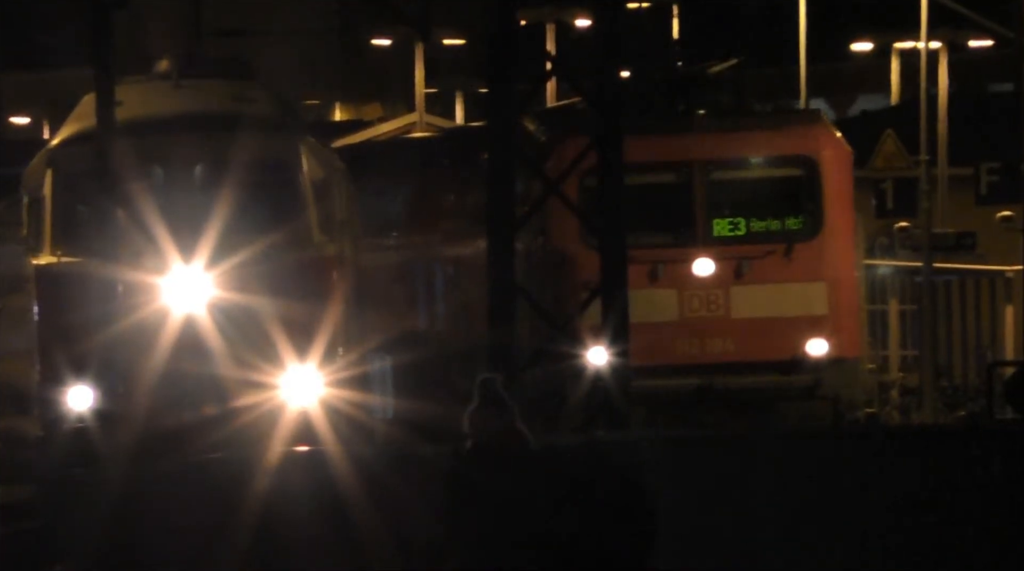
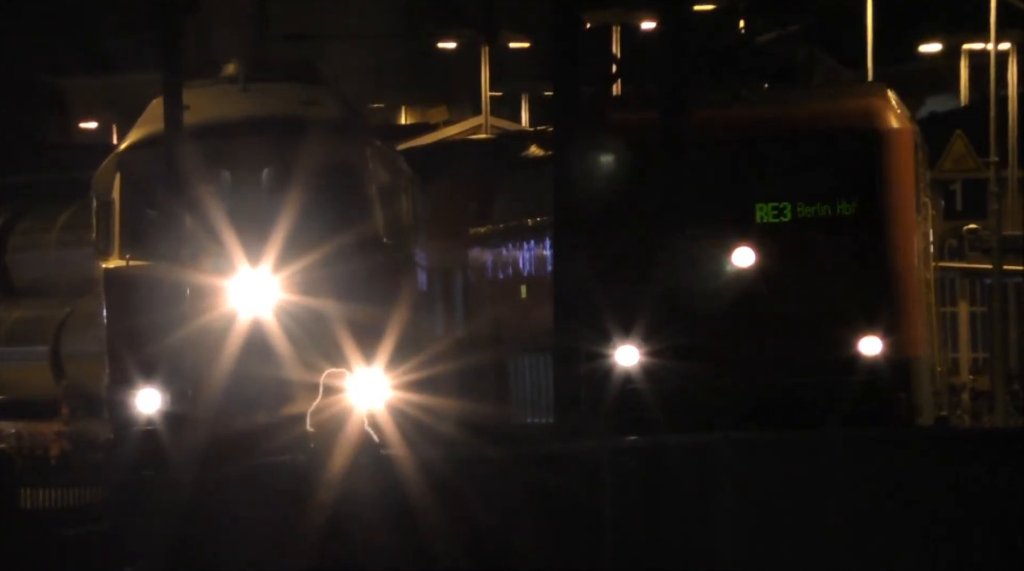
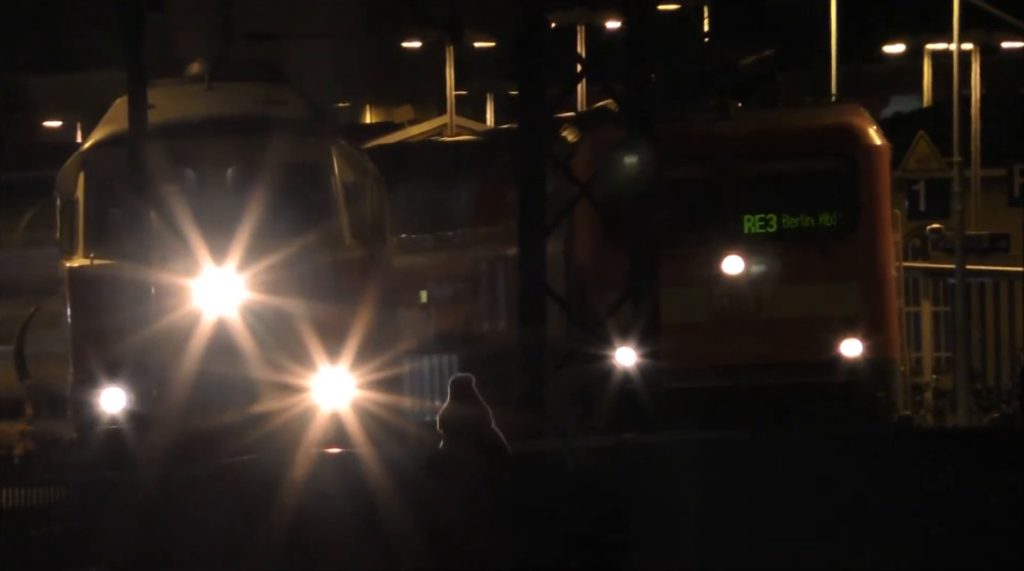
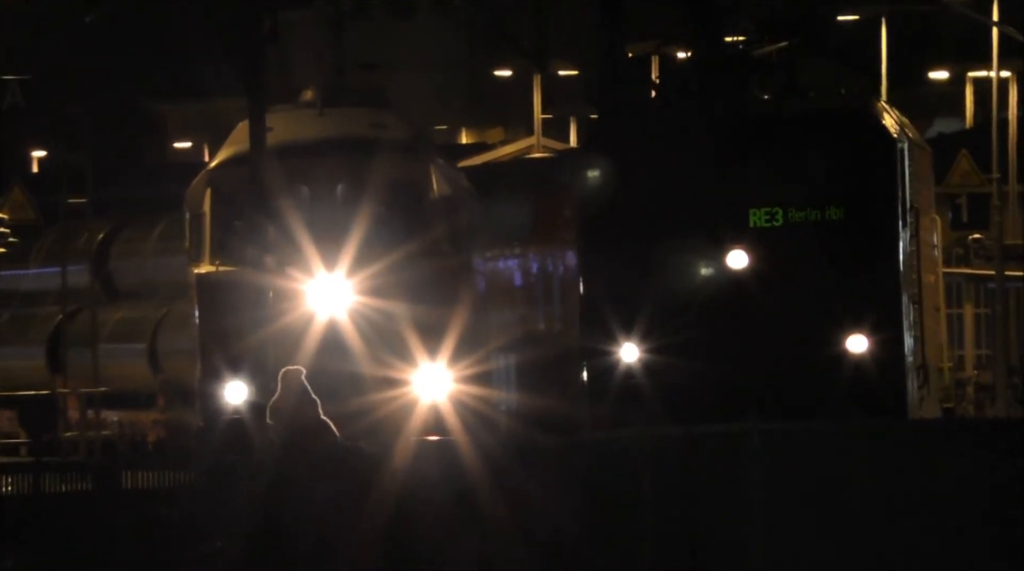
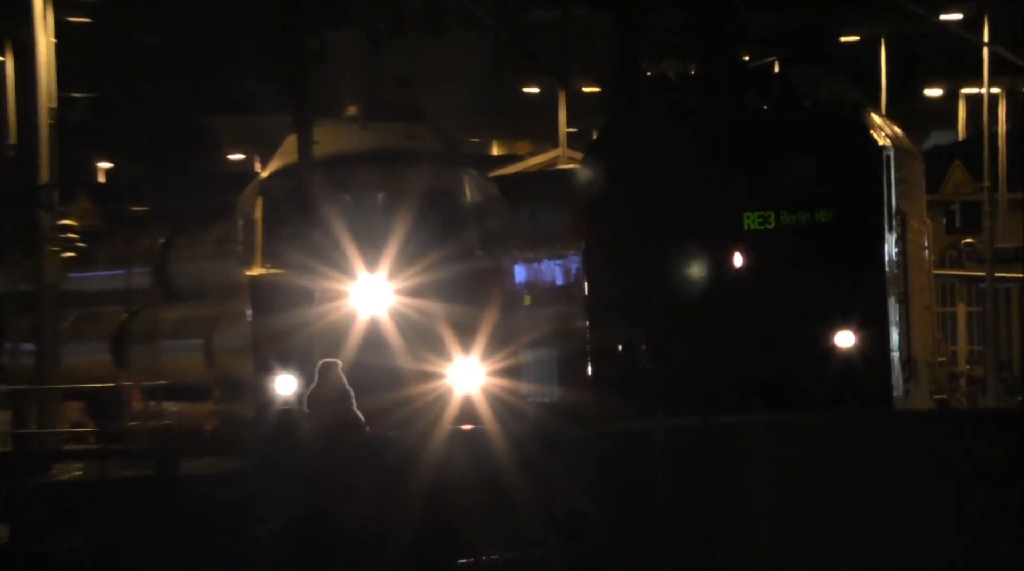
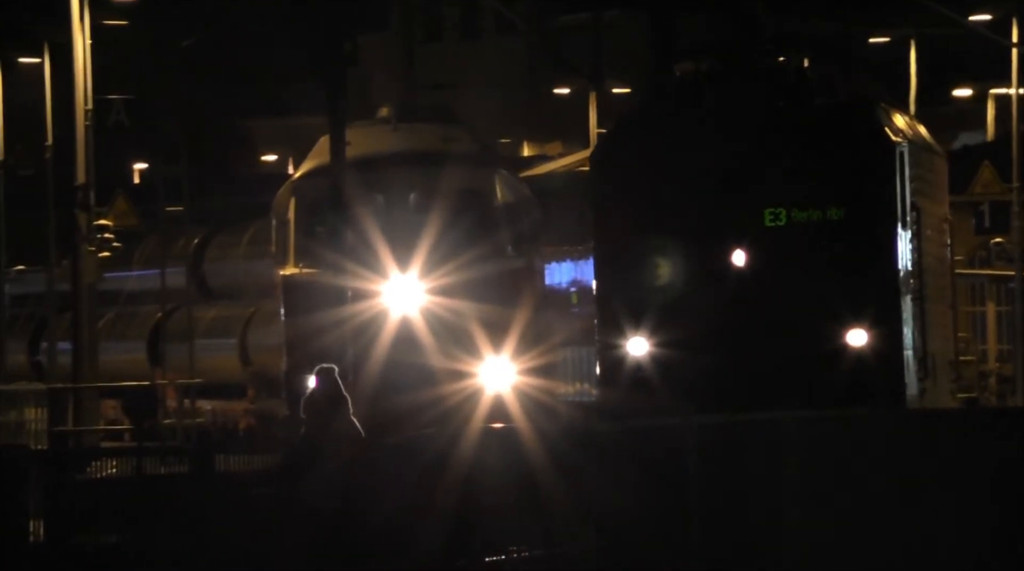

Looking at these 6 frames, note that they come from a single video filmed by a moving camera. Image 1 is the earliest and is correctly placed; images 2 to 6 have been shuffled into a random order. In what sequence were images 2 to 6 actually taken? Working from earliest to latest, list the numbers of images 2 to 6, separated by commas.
3, 2, 4, 5, 6
